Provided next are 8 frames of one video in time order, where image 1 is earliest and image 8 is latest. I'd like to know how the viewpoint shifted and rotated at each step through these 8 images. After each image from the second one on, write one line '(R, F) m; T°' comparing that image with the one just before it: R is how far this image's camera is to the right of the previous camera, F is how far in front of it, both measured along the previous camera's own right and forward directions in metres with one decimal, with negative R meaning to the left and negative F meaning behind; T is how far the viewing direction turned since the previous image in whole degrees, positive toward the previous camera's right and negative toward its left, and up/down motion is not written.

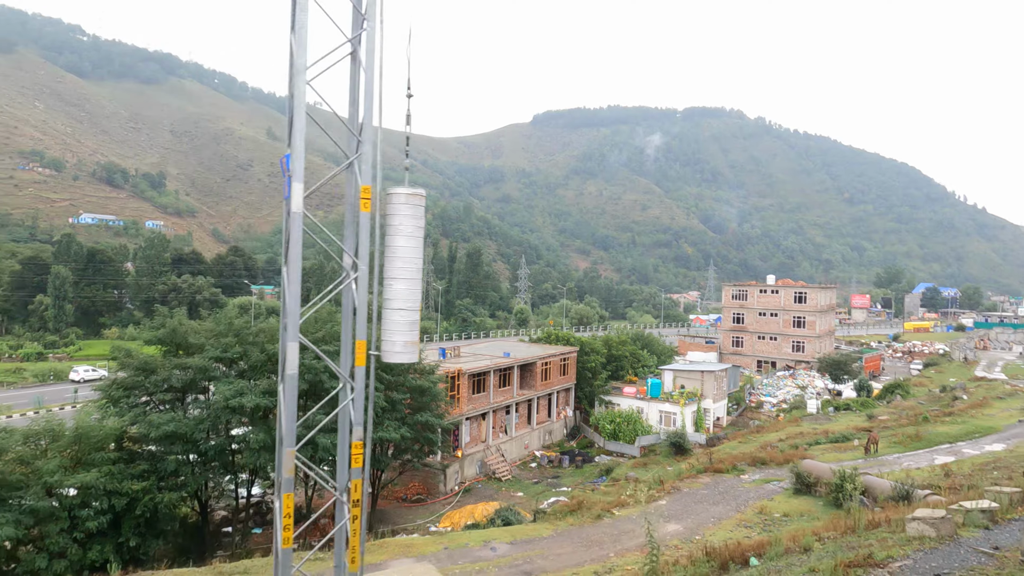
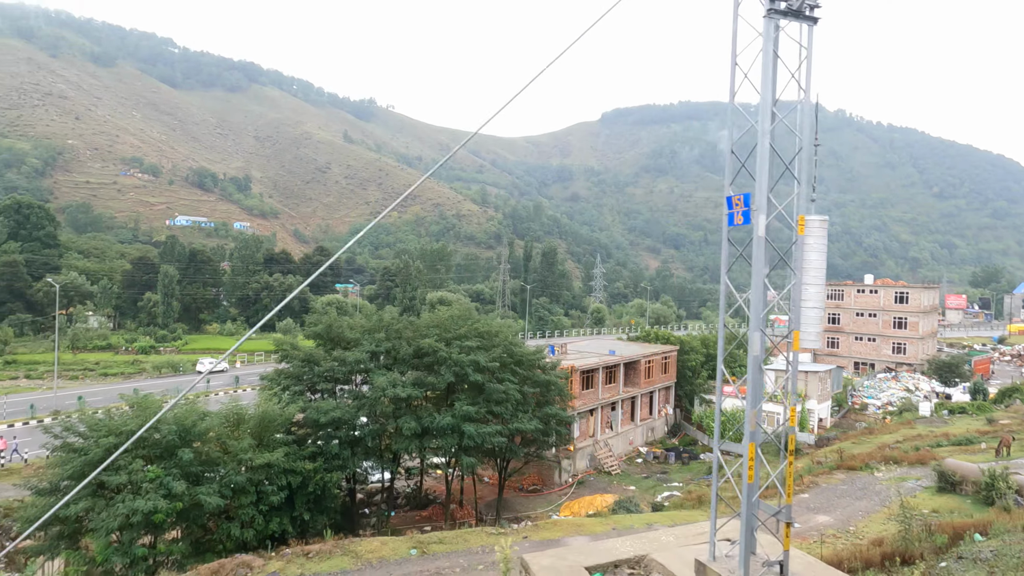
(-1.2, -0.7) m; -6°
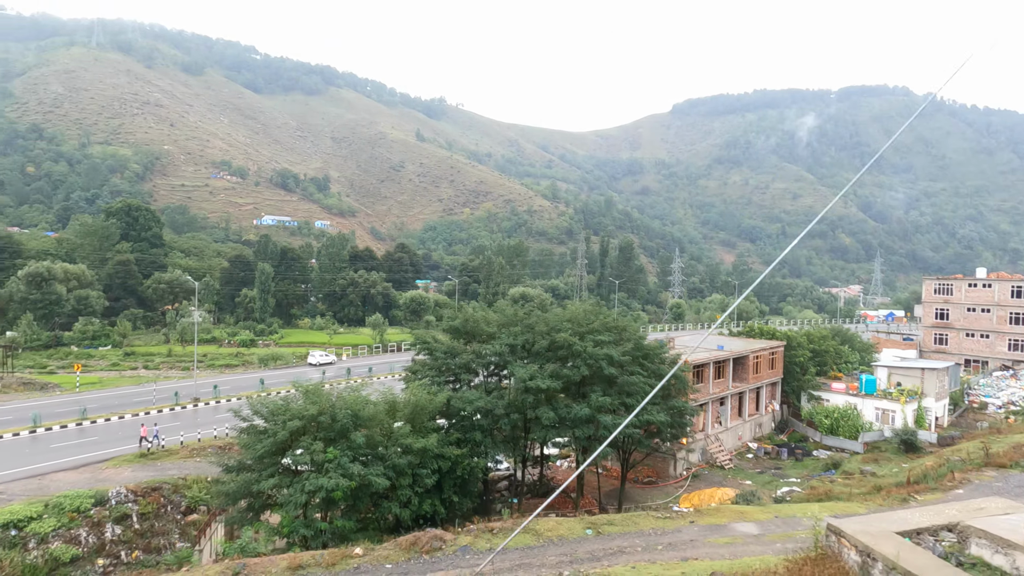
(-1.2, -0.5) m; -6°
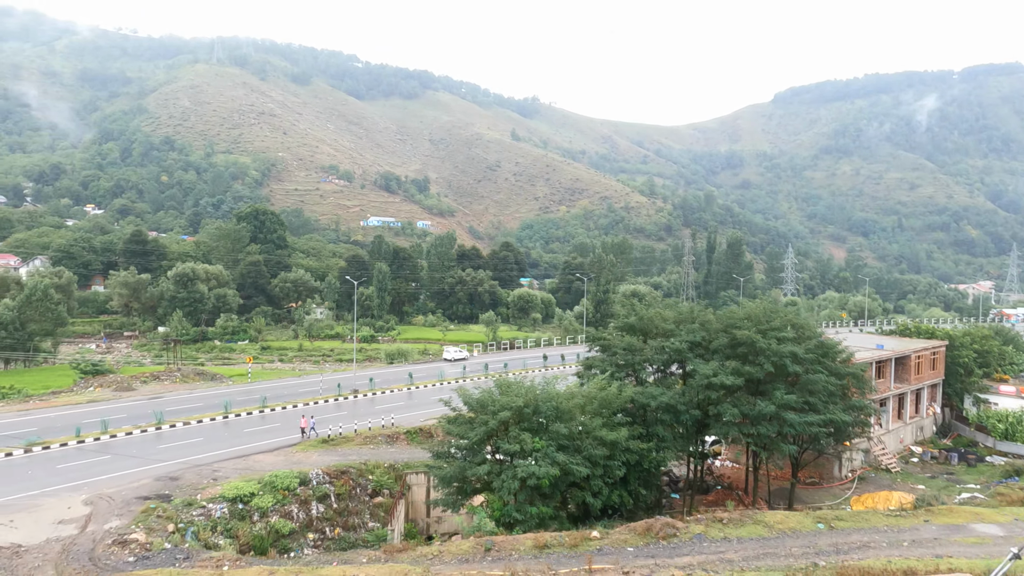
(-1.7, -0.6) m; -8°
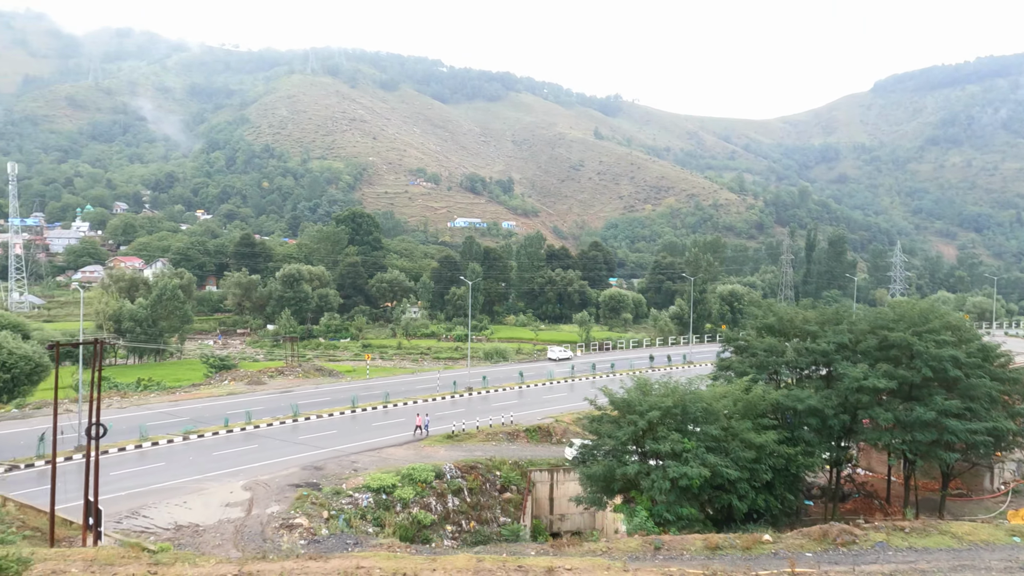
(-1.1, -0.2) m; -7°
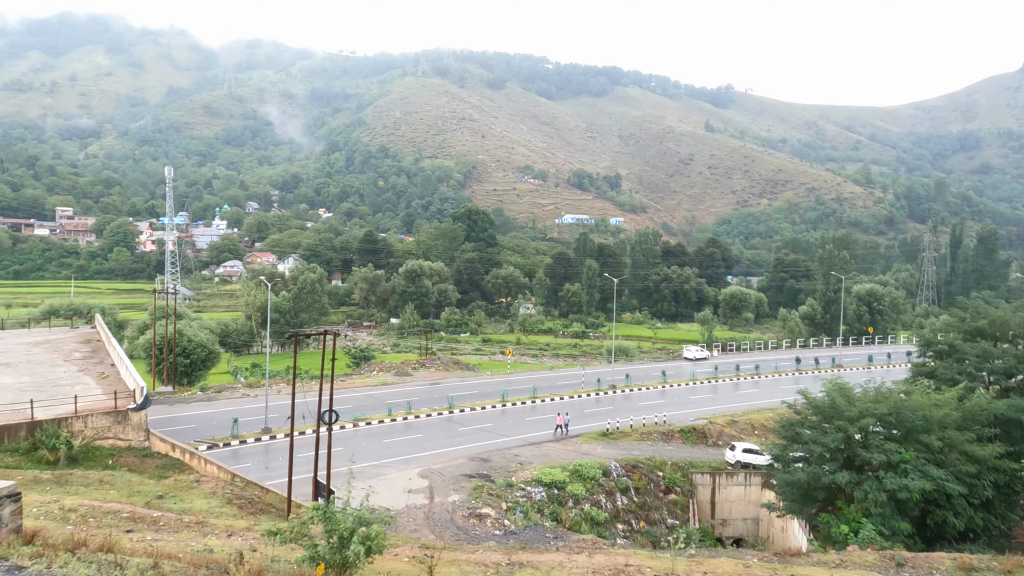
(-1.5, -0.1) m; -9°
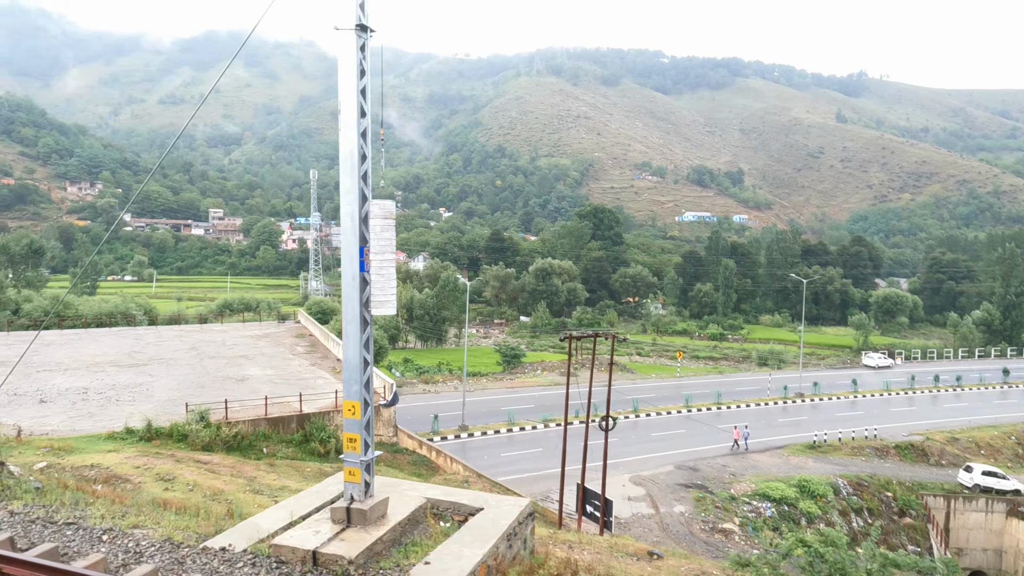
(-2.4, +0.3) m; -9°
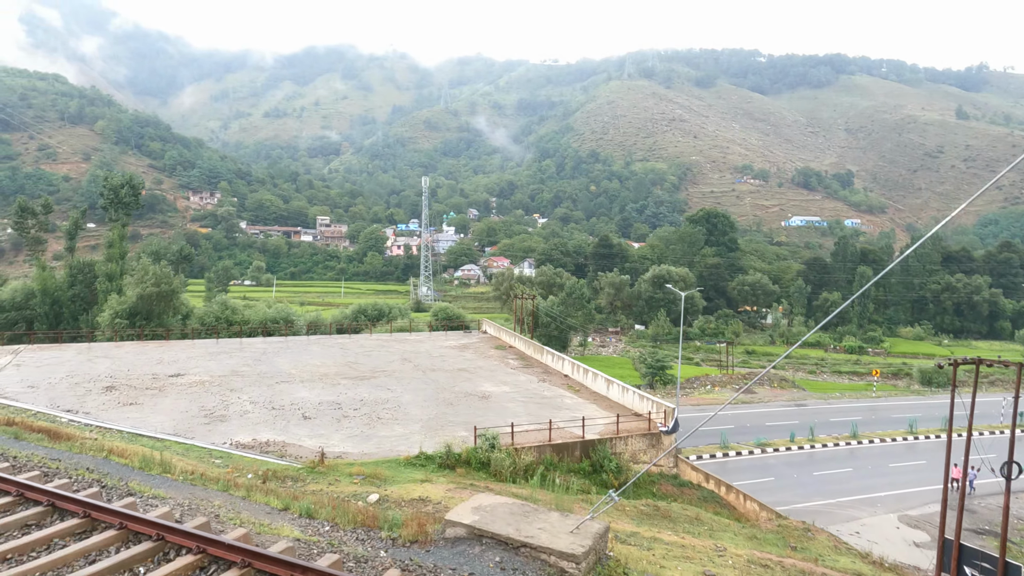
(-3.2, +1.0) m; -7°
